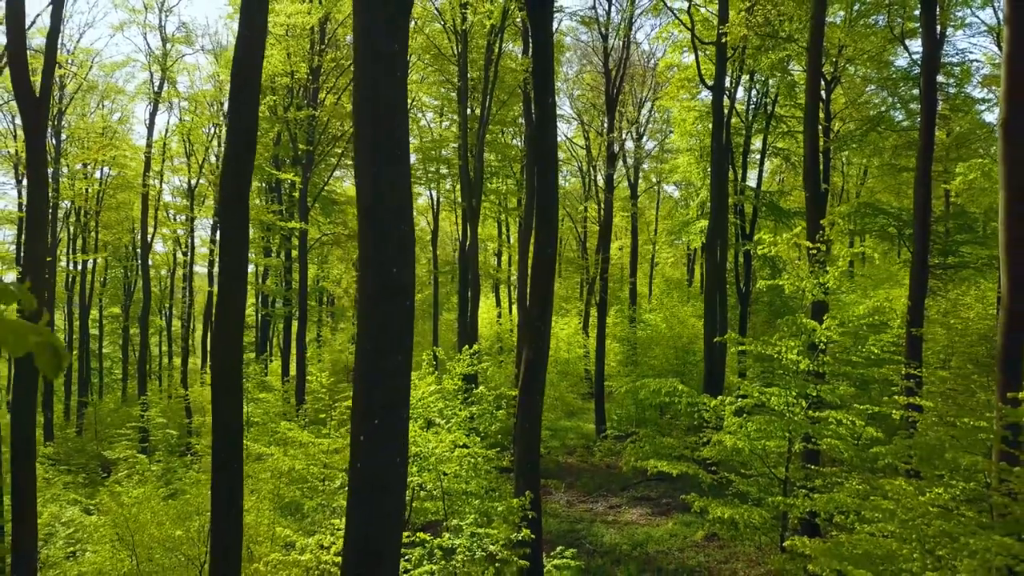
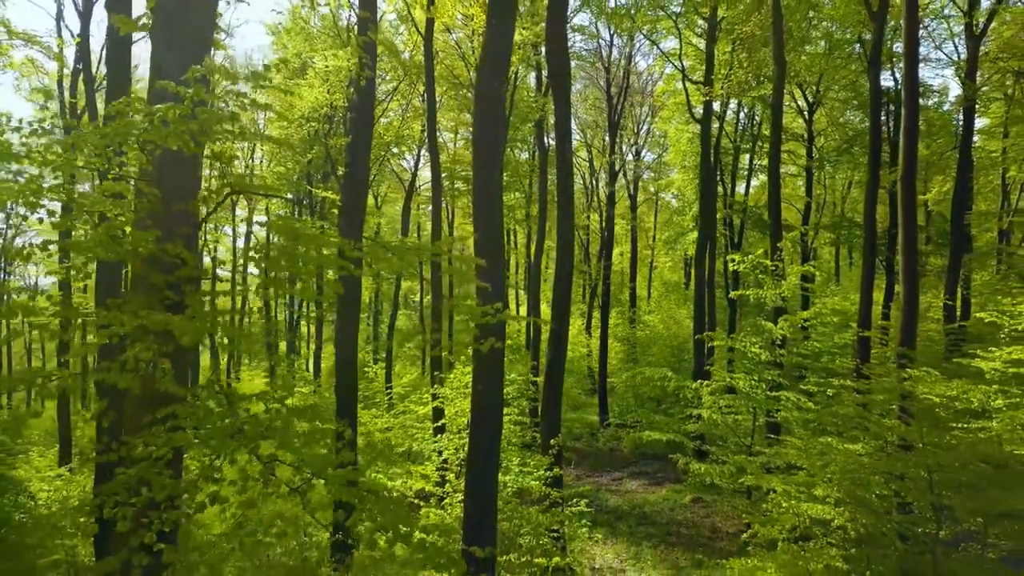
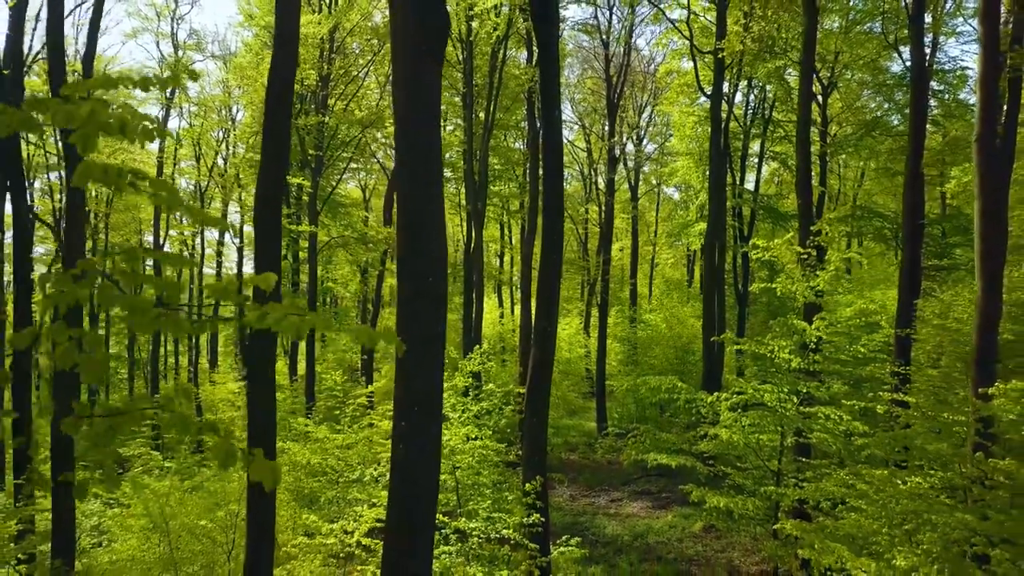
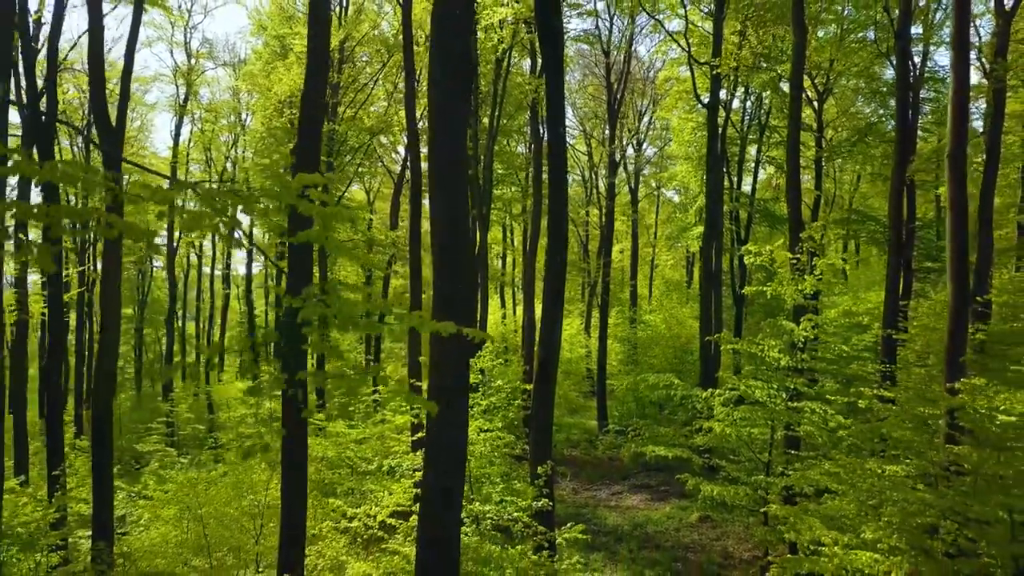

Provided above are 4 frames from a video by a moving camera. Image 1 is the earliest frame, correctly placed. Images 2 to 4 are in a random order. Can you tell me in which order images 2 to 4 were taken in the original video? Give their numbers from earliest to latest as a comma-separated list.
3, 4, 2
